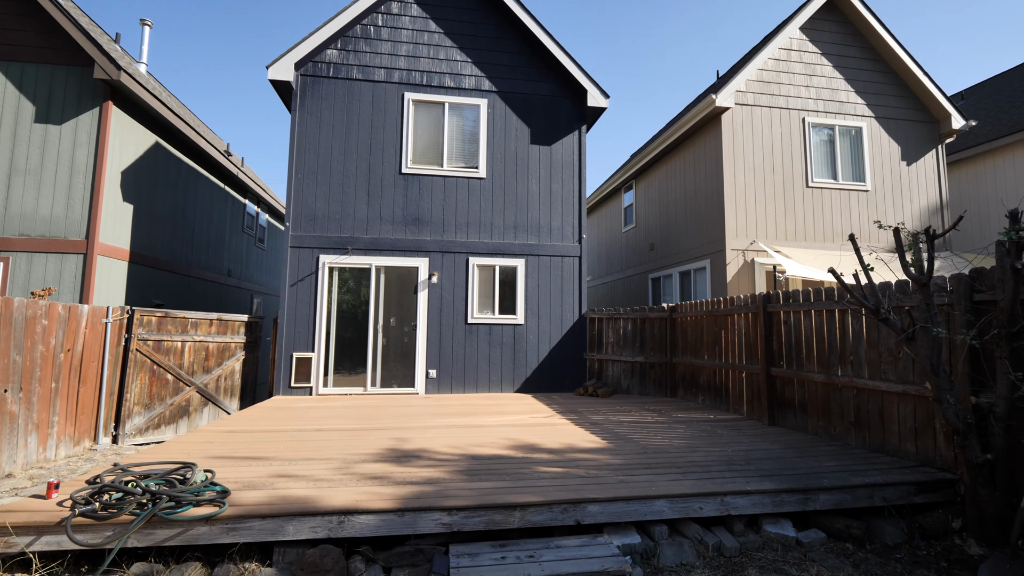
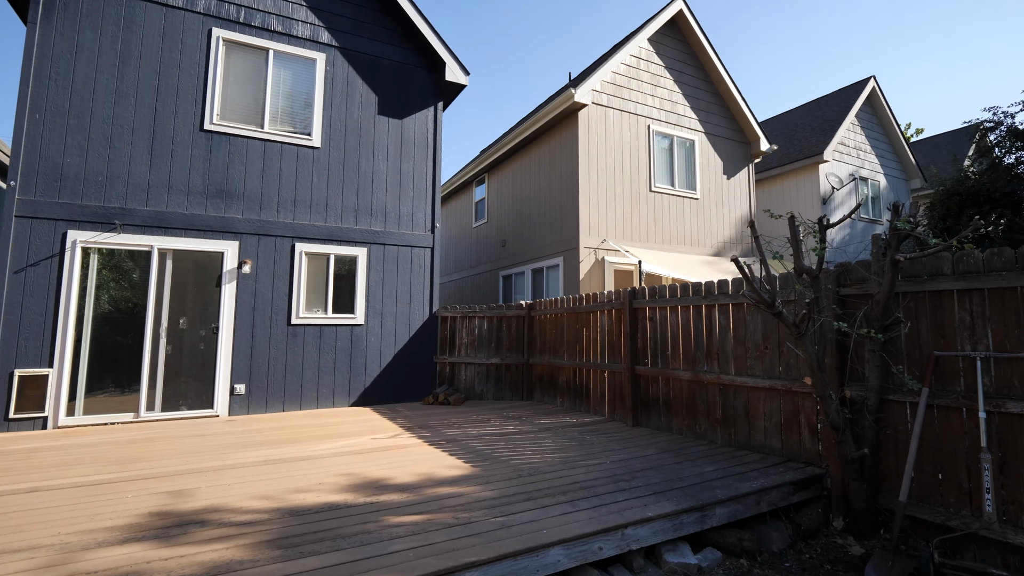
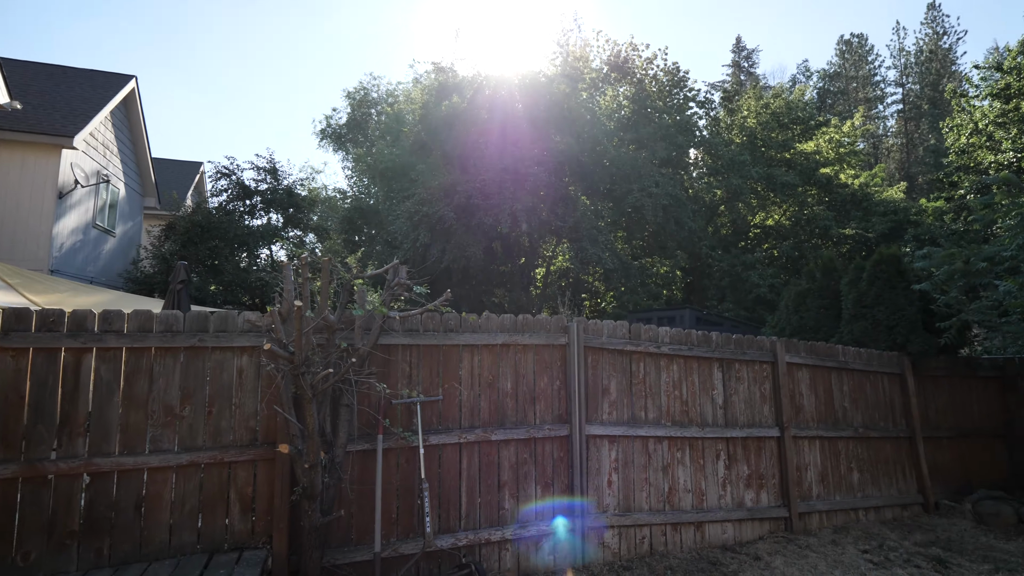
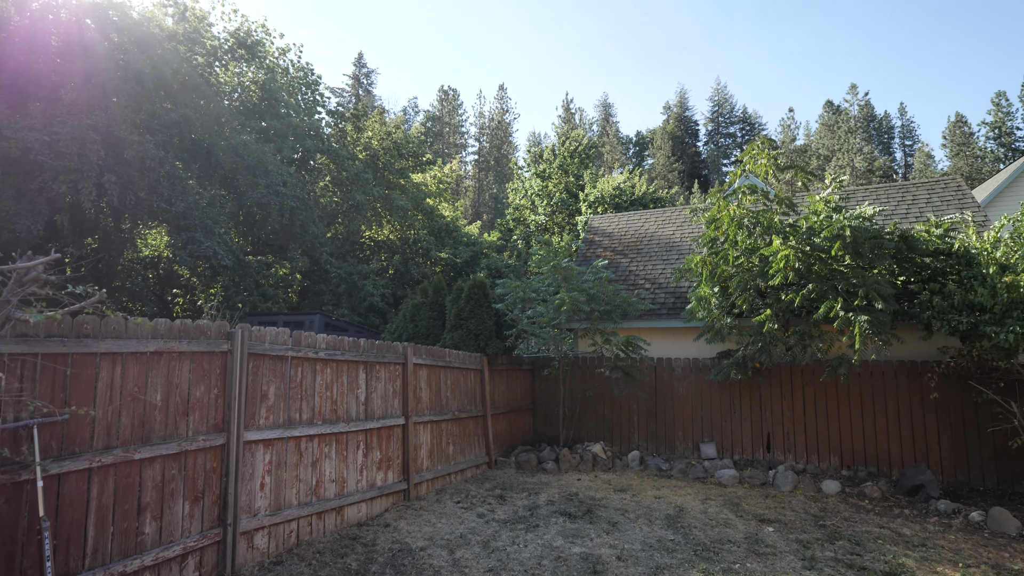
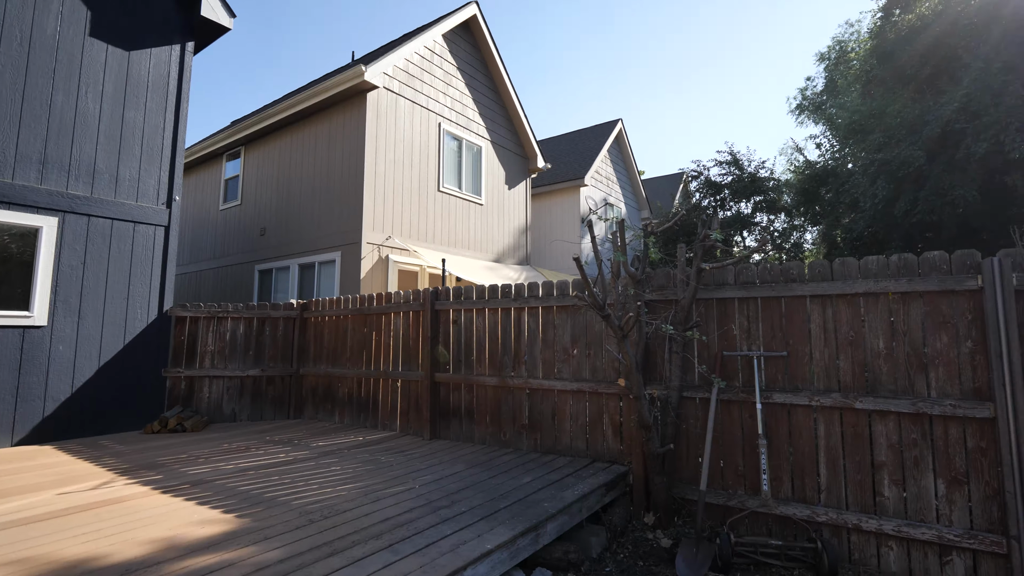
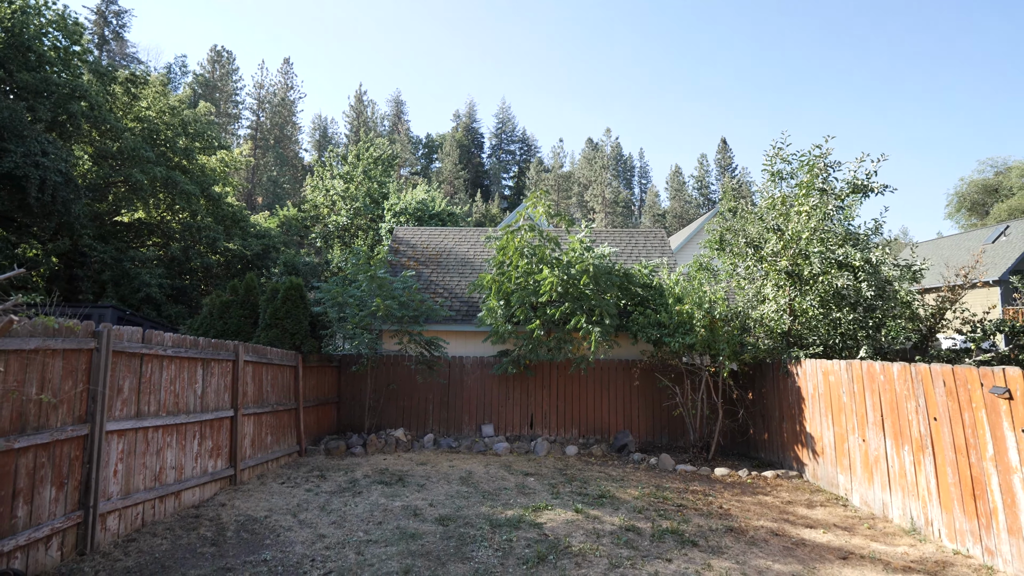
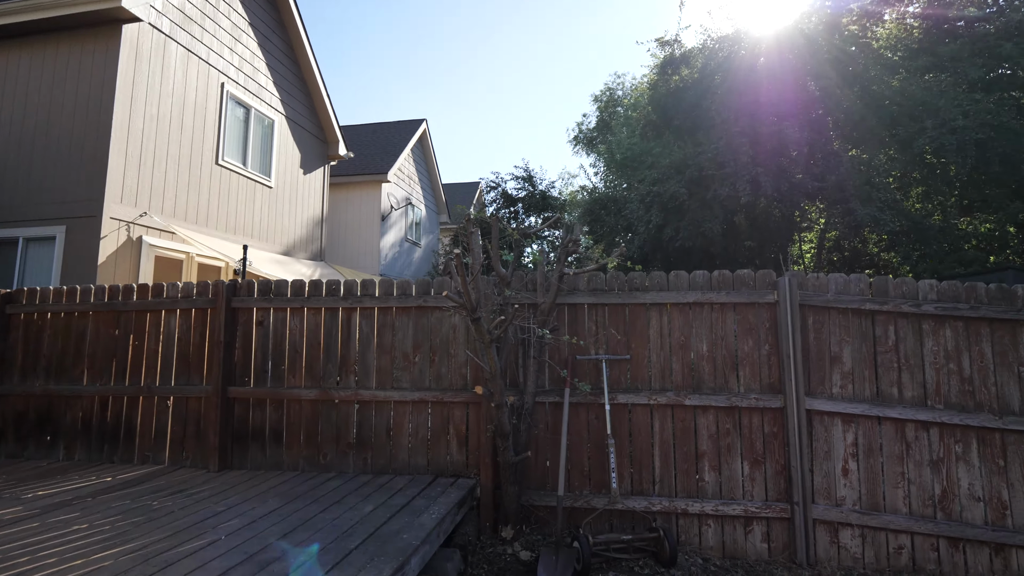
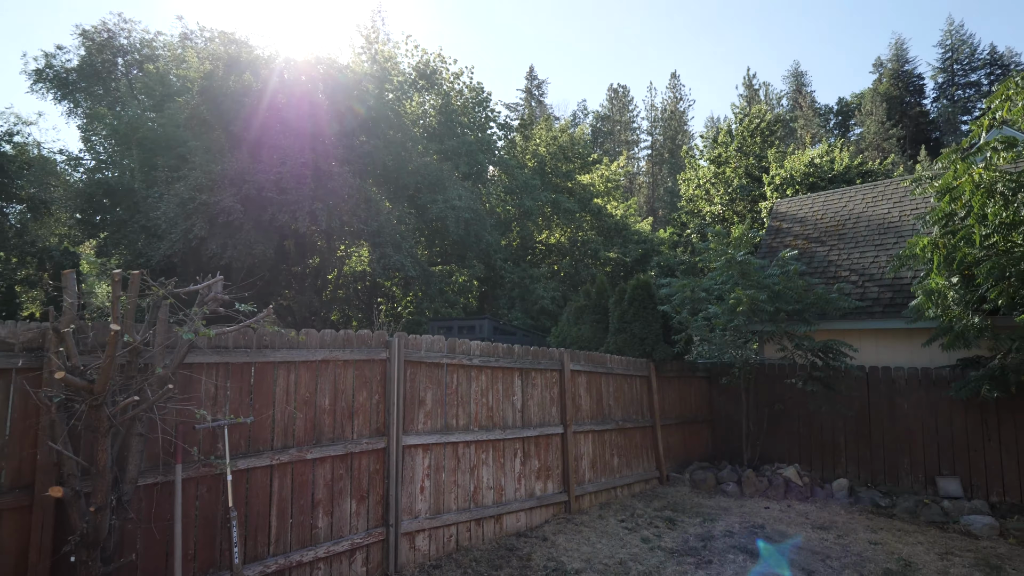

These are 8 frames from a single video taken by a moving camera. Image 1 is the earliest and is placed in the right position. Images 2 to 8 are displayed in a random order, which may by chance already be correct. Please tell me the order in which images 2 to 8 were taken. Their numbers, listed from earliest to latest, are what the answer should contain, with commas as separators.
2, 5, 7, 3, 8, 4, 6
